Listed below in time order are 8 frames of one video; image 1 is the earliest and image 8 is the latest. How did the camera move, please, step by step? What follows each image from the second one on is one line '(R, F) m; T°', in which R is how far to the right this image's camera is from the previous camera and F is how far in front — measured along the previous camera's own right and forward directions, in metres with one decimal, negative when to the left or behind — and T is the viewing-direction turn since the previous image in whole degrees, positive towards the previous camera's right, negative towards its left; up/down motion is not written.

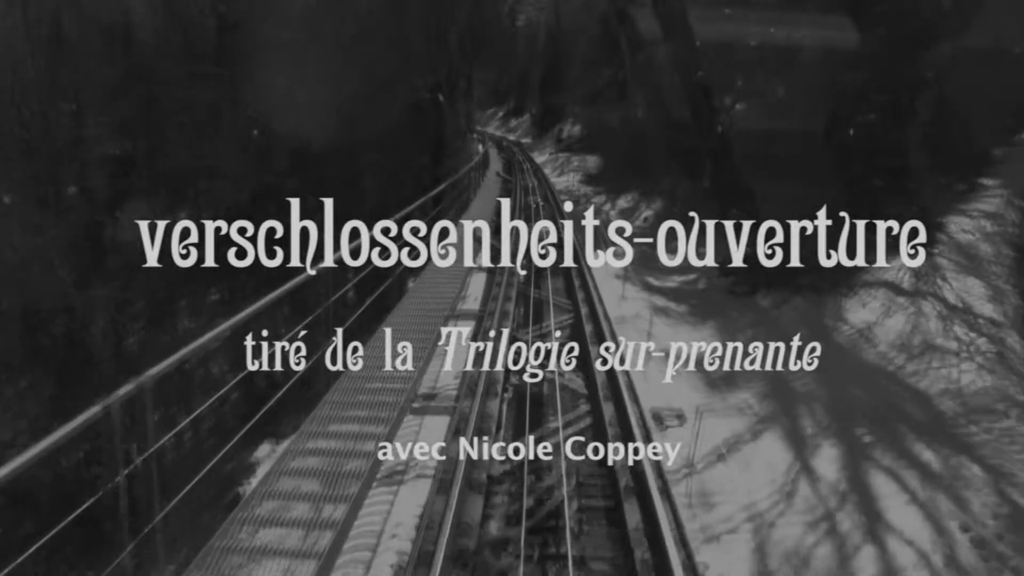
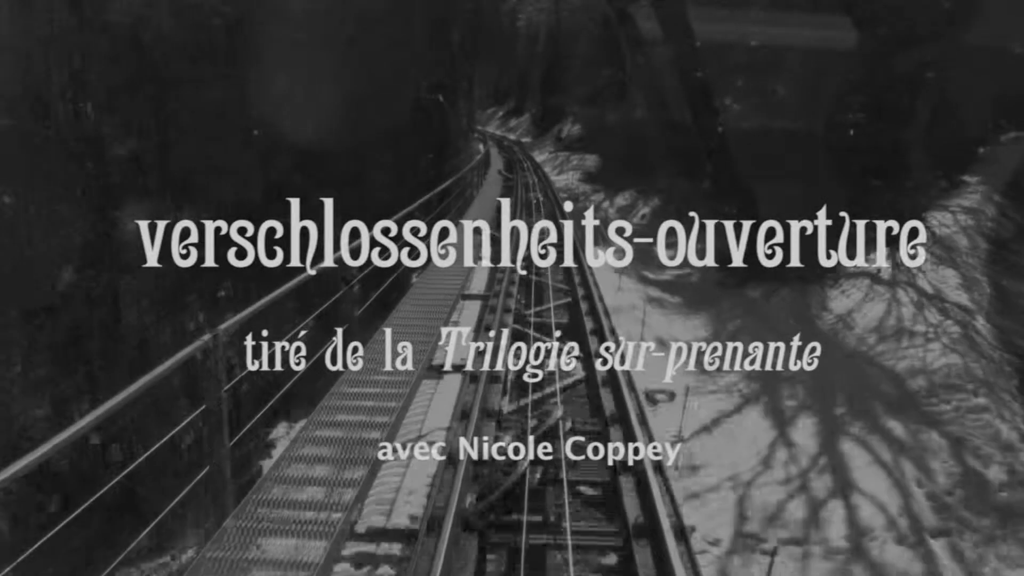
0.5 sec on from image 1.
(0.0, -0.5) m; 0°
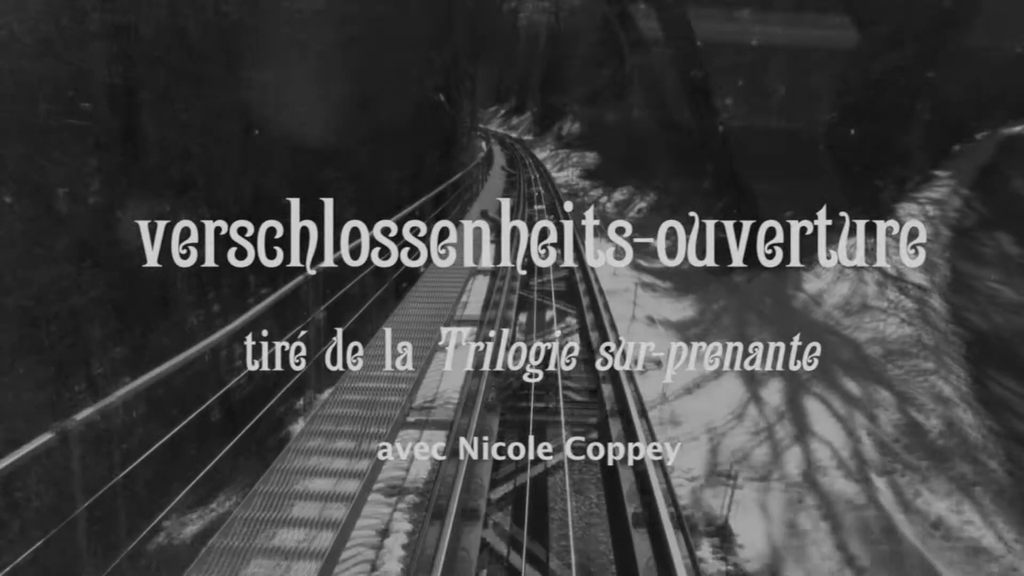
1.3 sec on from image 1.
(0.0, -0.8) m; 0°
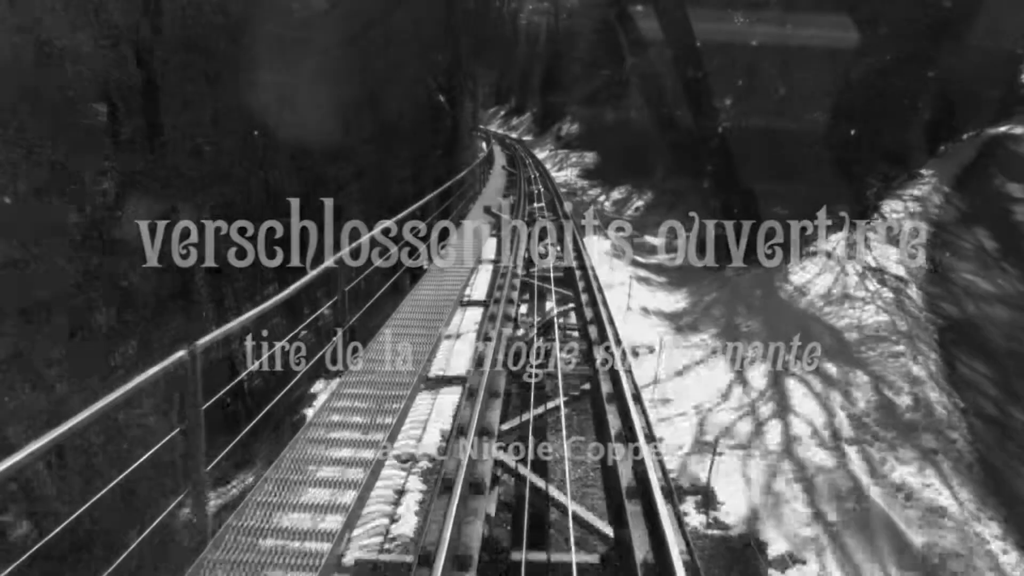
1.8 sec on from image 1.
(0.0, -0.5) m; 0°
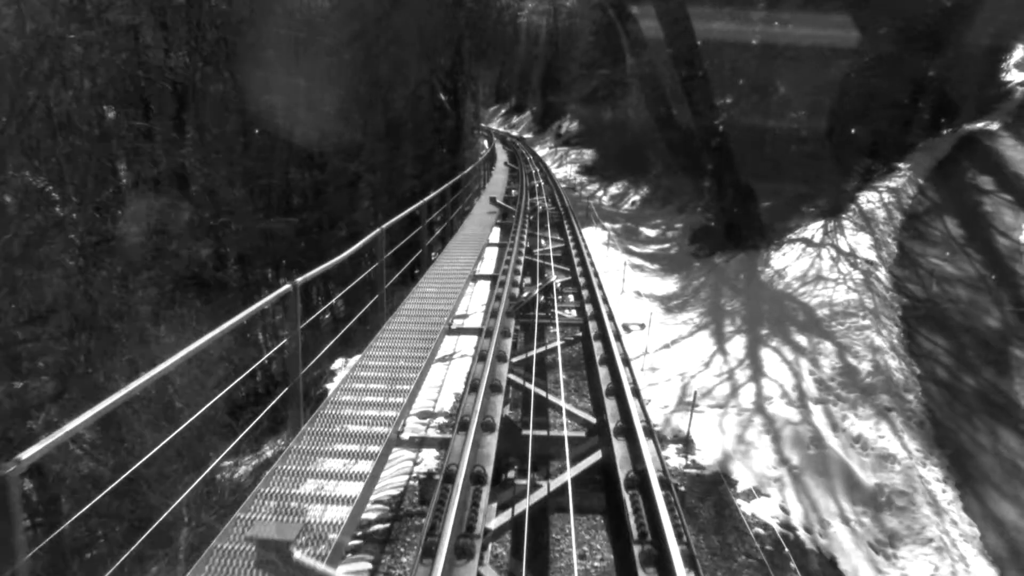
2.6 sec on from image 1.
(0.0, -0.8) m; 0°
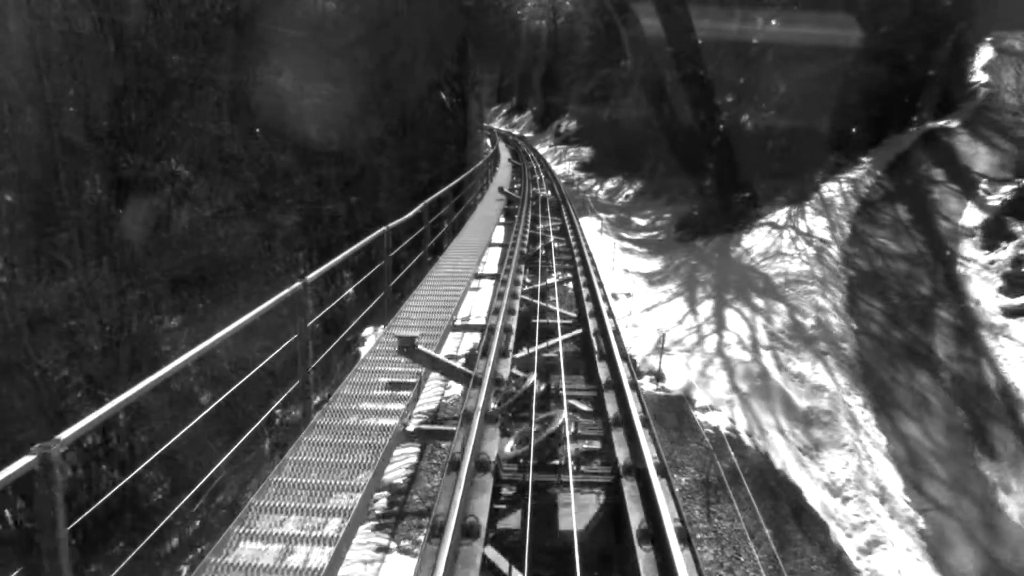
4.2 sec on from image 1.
(0.0, -1.5) m; 0°
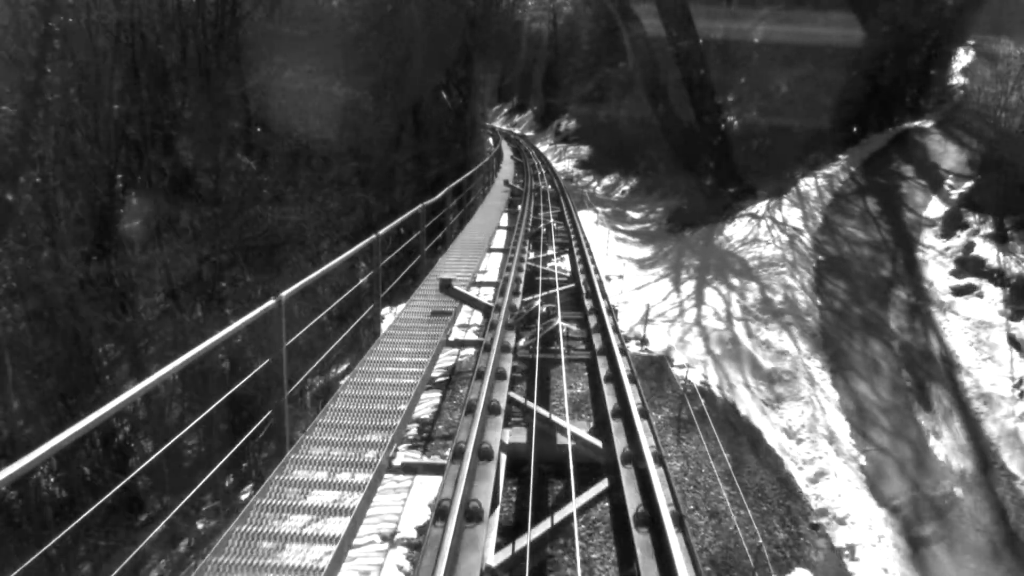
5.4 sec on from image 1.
(0.0, -1.2) m; 0°
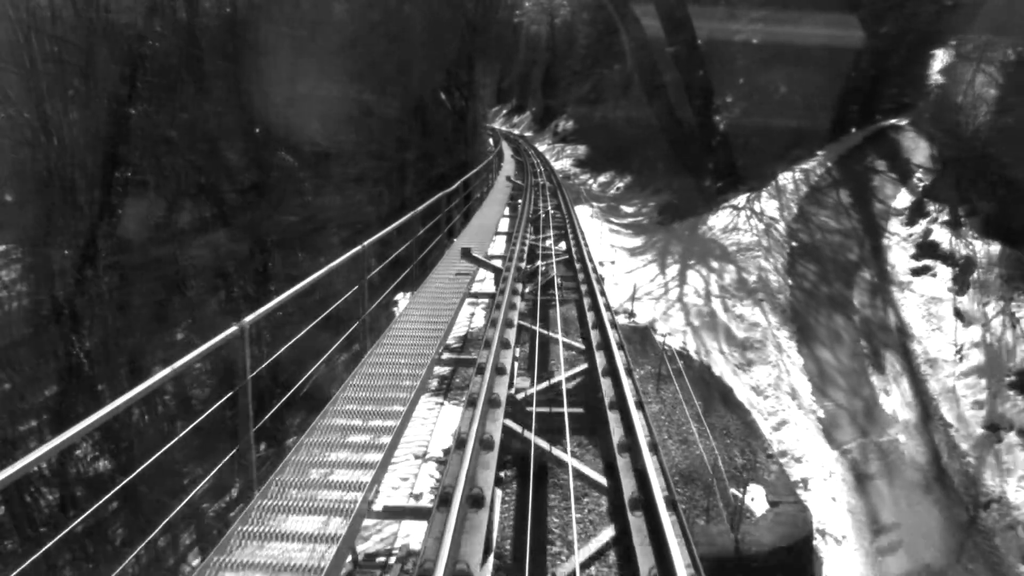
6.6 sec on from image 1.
(0.0, -1.2) m; 0°
